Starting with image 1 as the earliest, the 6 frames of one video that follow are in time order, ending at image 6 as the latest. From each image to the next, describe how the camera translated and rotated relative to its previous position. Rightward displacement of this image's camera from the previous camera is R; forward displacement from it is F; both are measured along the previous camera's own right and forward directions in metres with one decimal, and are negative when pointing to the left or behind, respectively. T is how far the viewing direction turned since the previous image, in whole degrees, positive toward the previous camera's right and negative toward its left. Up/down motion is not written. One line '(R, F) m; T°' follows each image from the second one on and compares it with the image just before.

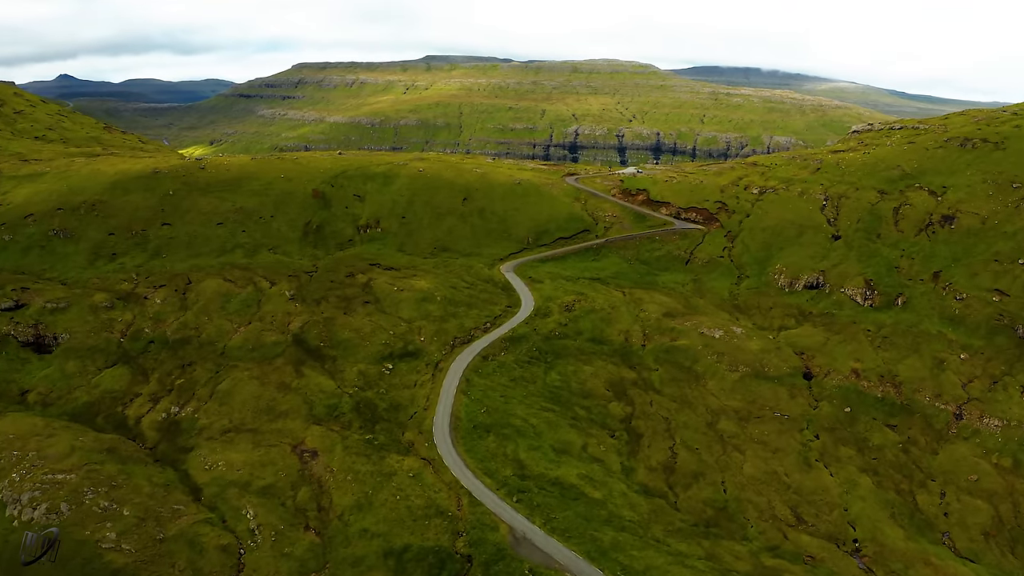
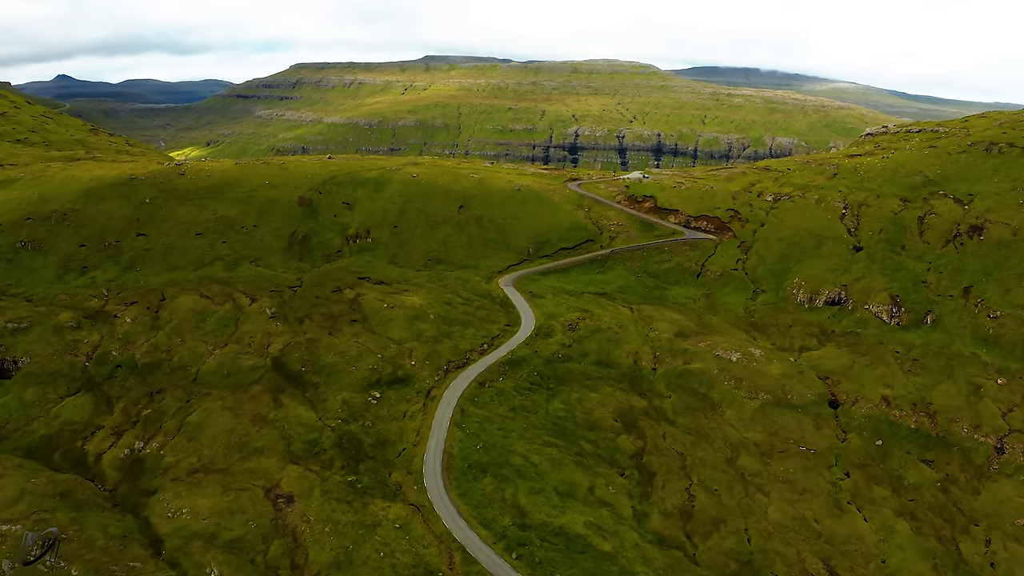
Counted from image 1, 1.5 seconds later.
(+0.1, +10.6) m; 0°
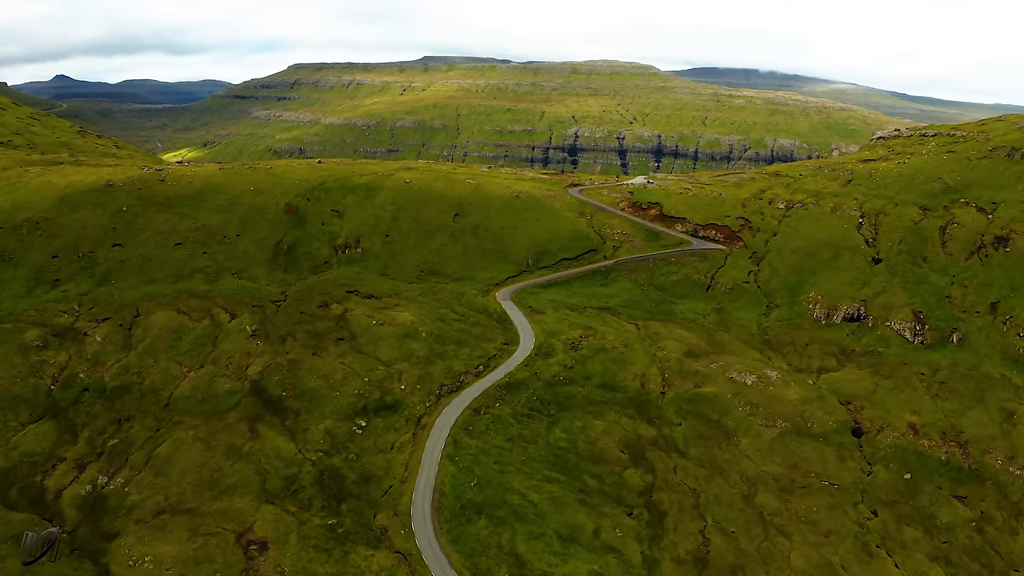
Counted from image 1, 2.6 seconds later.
(+0.3, +8.7) m; 0°
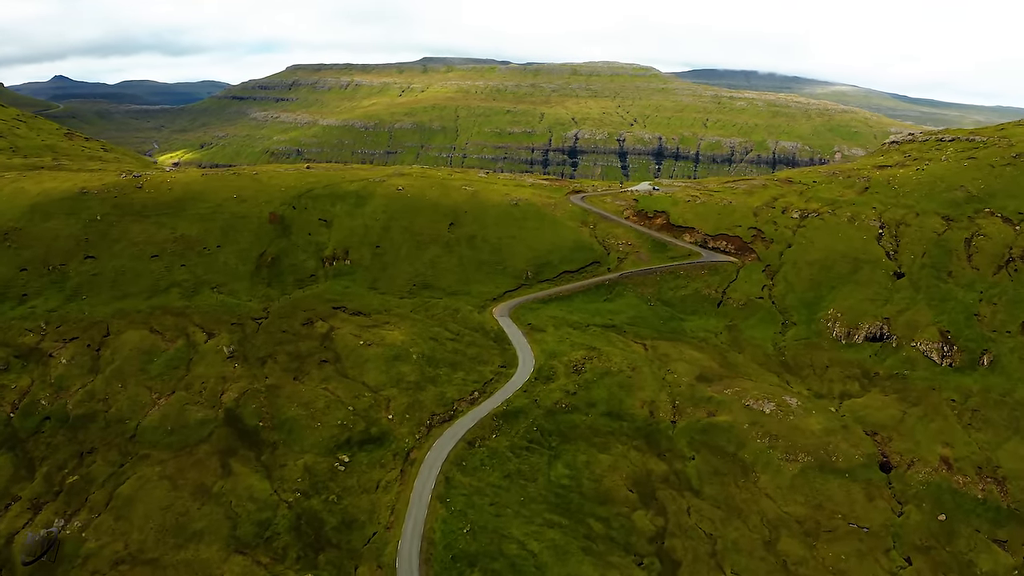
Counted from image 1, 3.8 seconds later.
(+0.3, +8.9) m; 0°
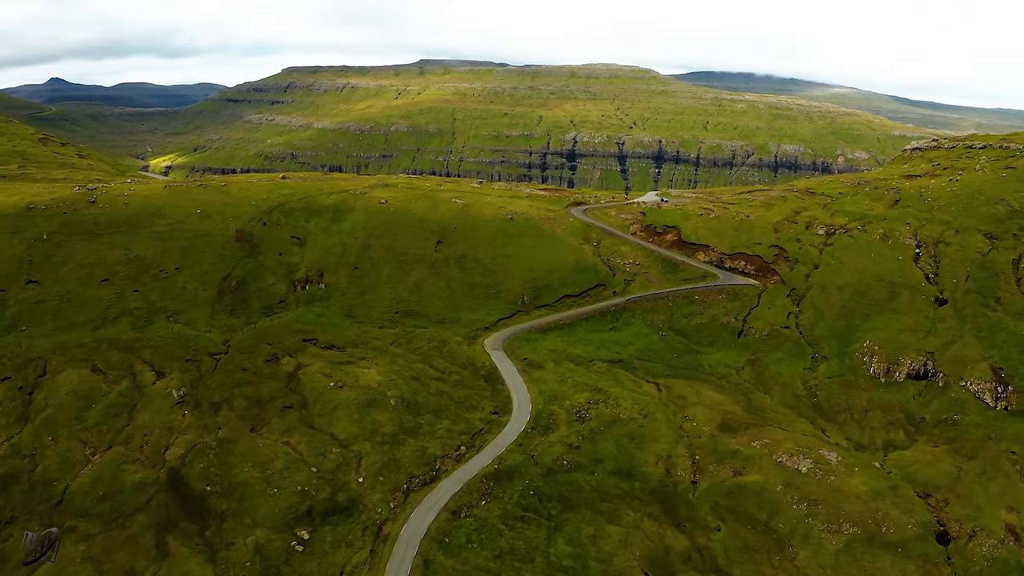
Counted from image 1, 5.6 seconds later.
(+0.9, +14.9) m; 0°
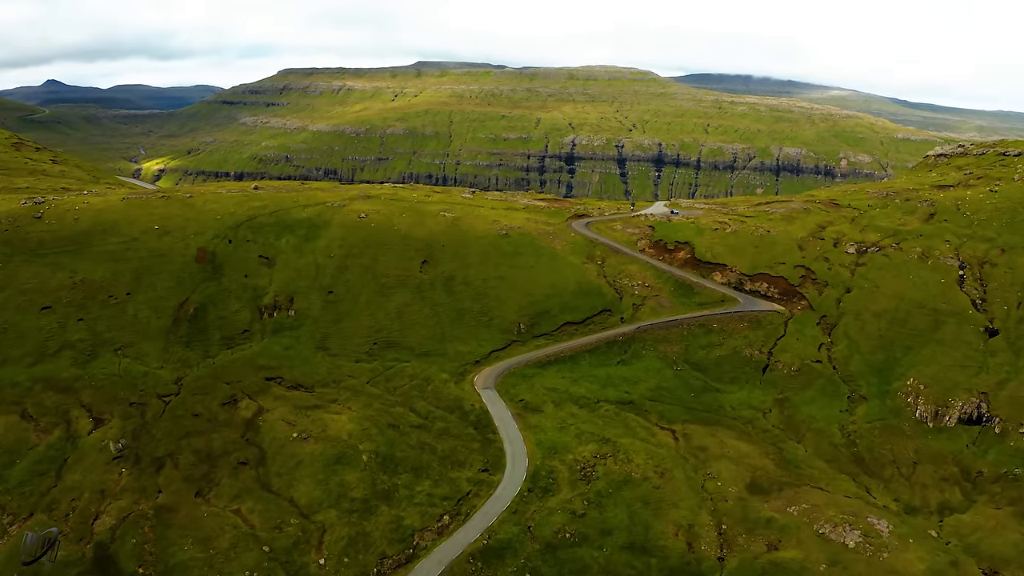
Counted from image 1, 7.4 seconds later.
(+0.8, +14.0) m; 0°
